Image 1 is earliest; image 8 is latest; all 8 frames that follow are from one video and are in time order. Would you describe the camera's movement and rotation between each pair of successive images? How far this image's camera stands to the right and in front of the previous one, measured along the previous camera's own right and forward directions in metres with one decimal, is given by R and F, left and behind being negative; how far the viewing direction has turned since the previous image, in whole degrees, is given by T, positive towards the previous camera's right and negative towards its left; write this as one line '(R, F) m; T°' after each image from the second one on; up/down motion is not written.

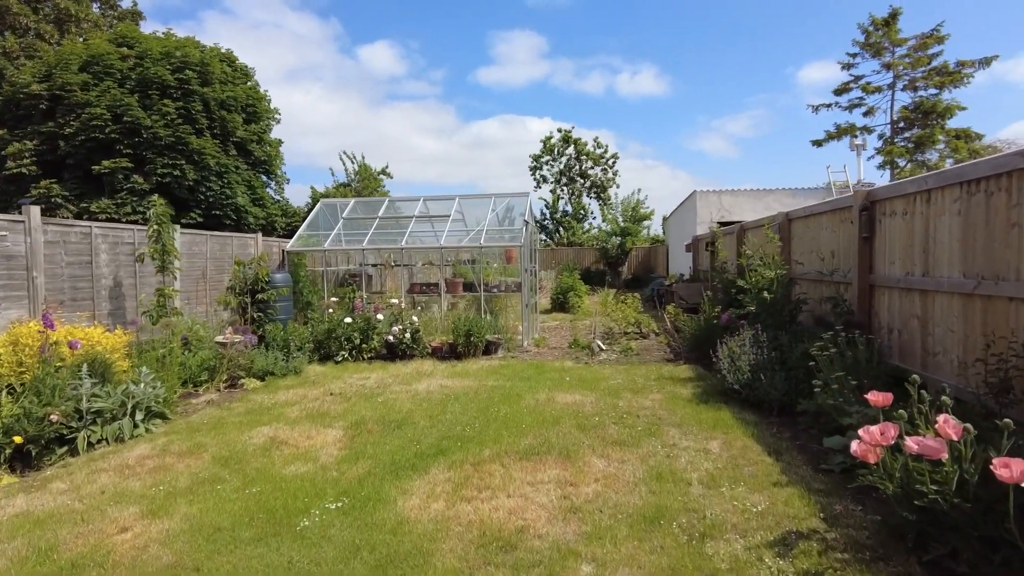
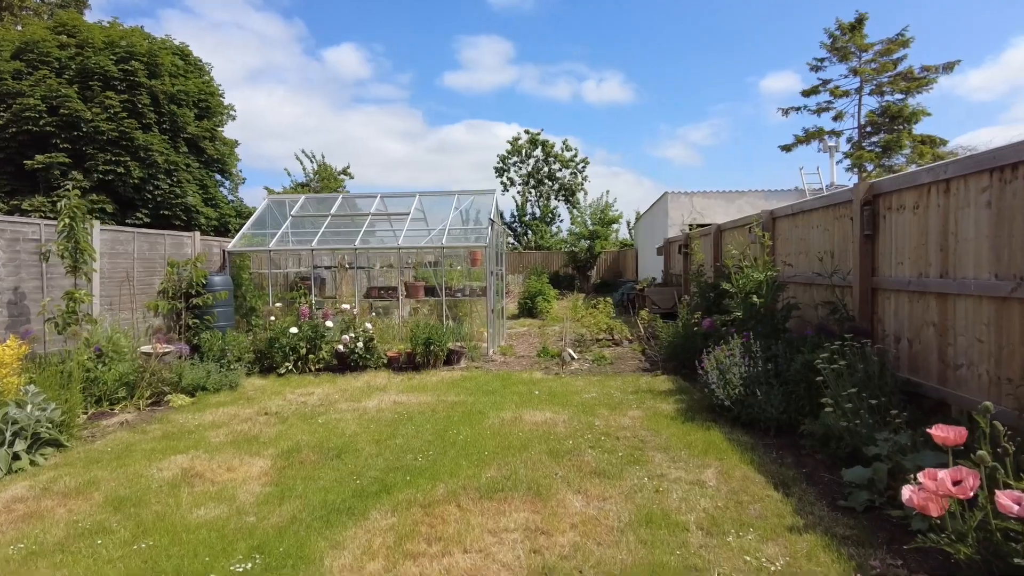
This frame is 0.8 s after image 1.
(0.0, +0.7) m; +3°
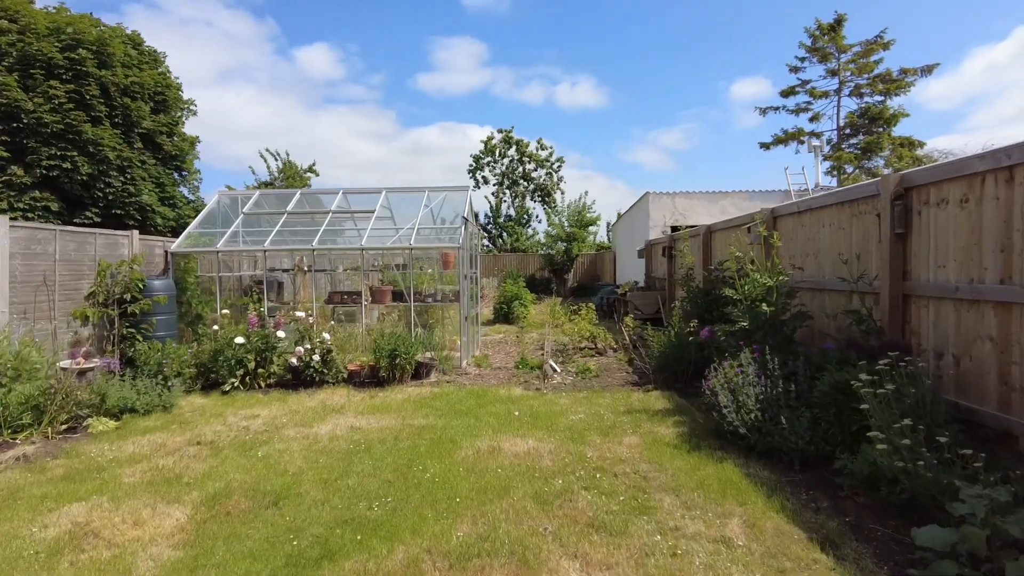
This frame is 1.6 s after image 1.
(0.0, +0.8) m; +2°
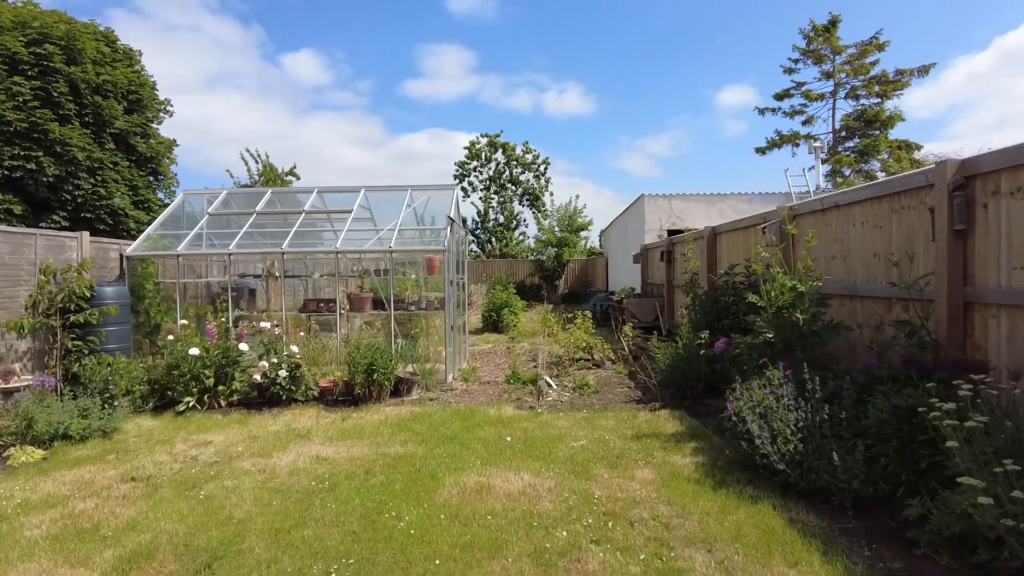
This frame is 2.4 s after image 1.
(0.0, +0.7) m; +1°
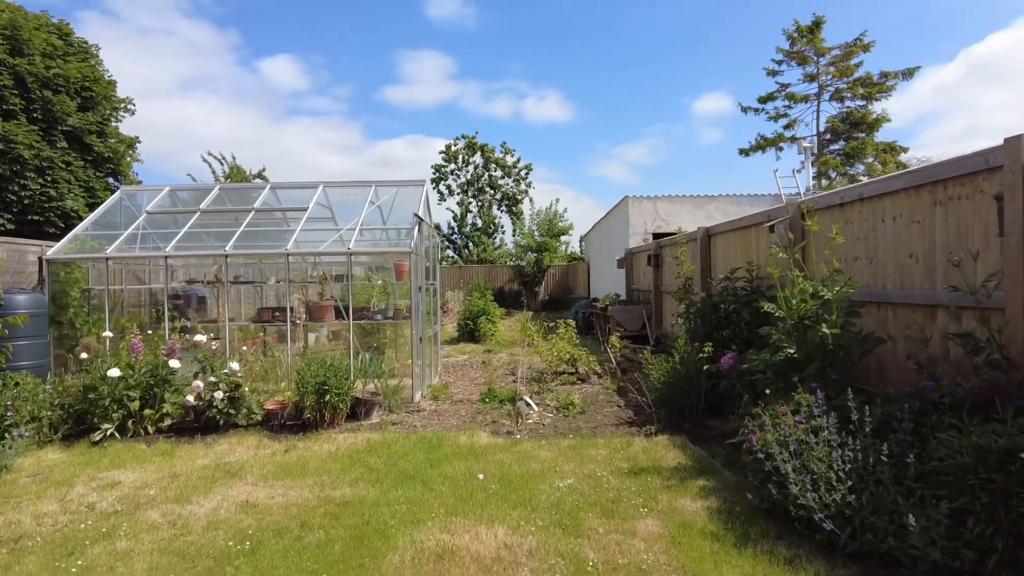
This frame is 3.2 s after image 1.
(0.0, +0.8) m; +2°
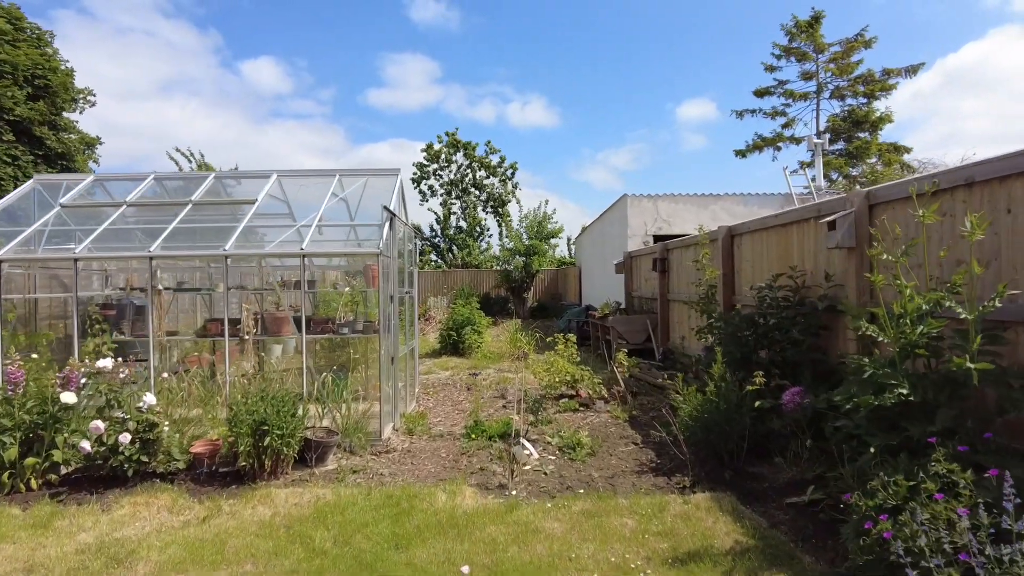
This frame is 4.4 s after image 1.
(-0.1, +1.2) m; +1°
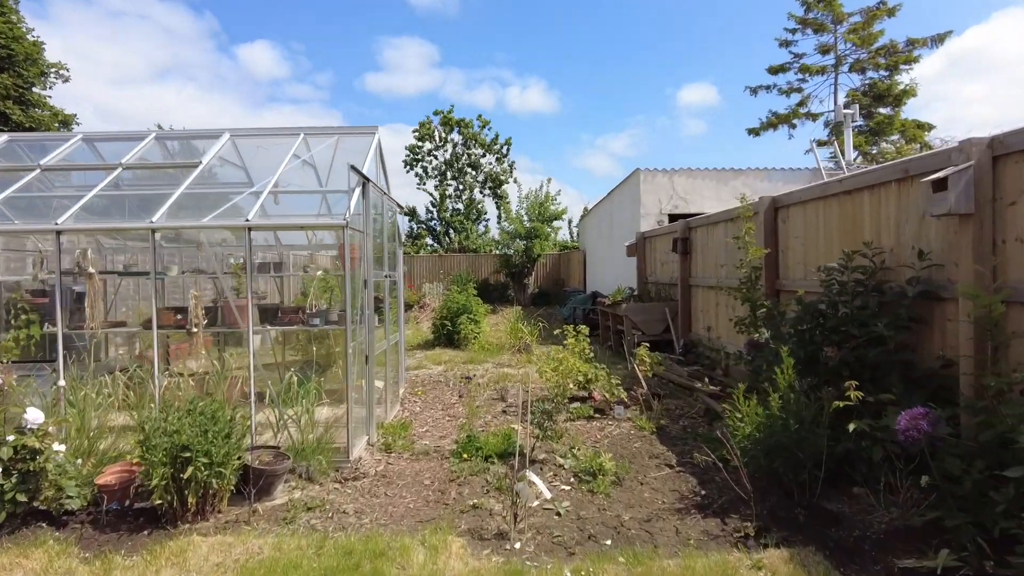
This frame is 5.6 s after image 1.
(0.0, +1.1) m; 0°
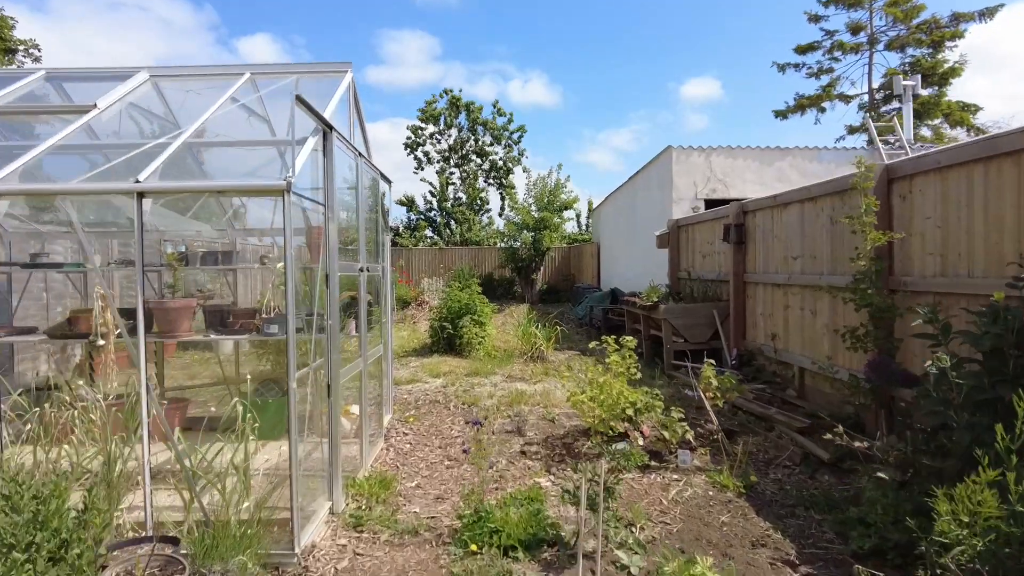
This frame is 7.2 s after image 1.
(-0.1, +1.5) m; 0°
